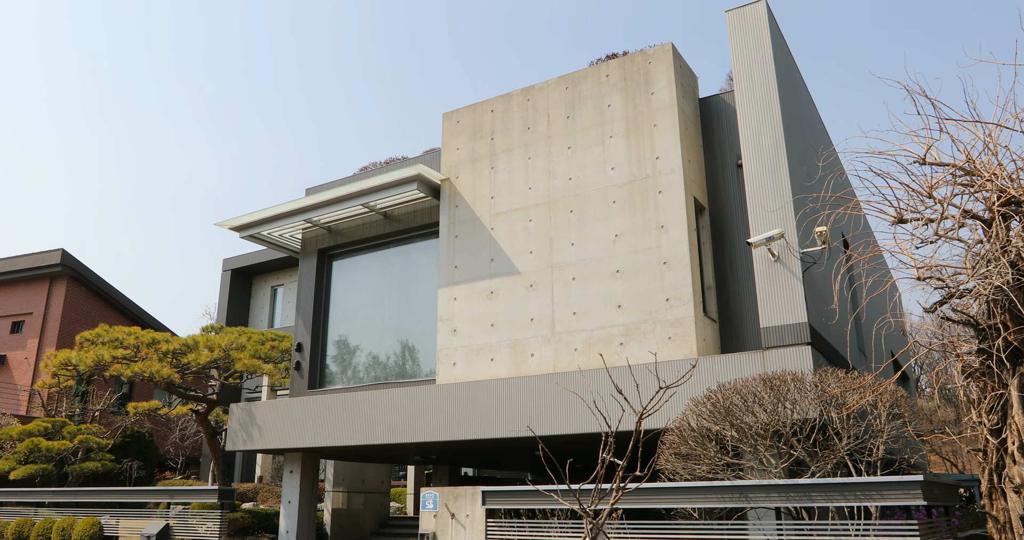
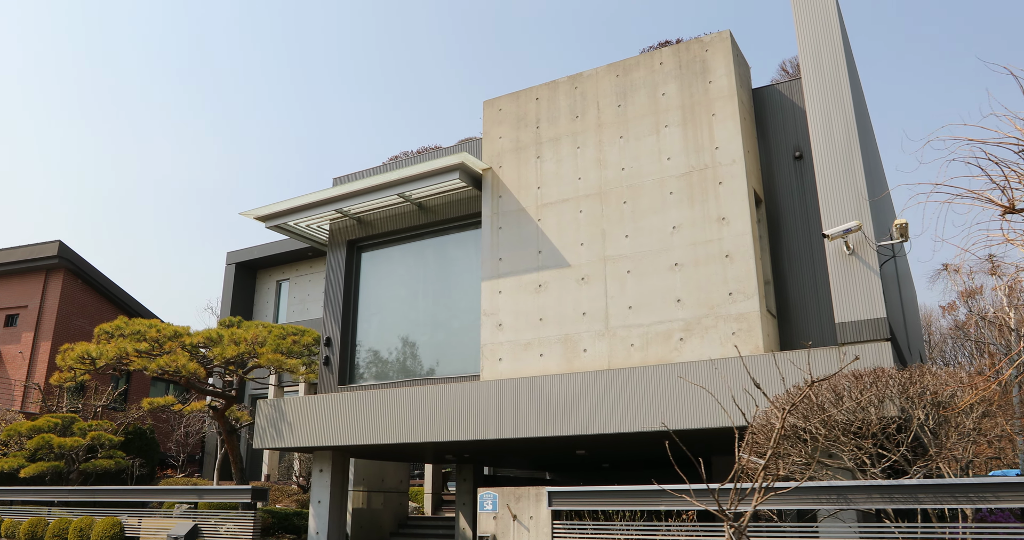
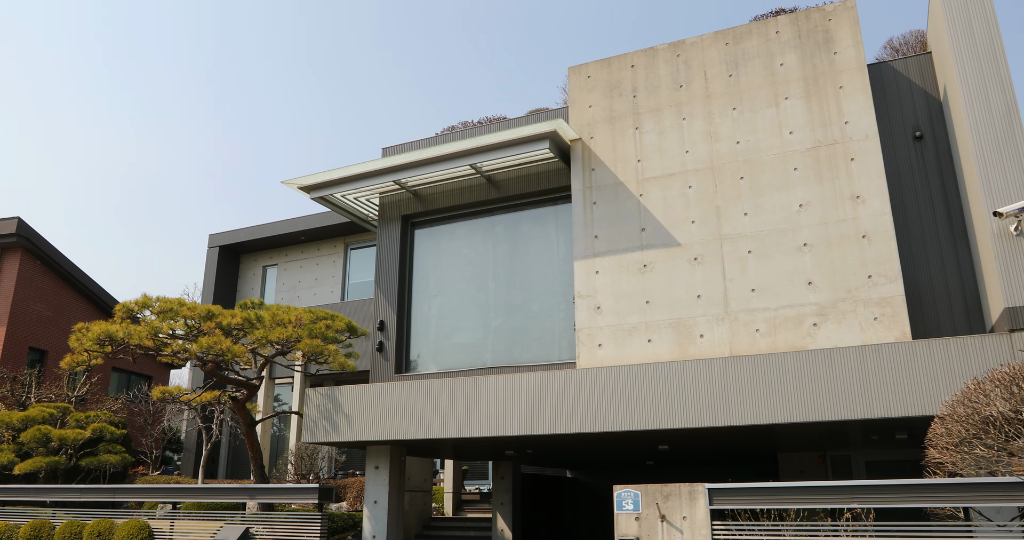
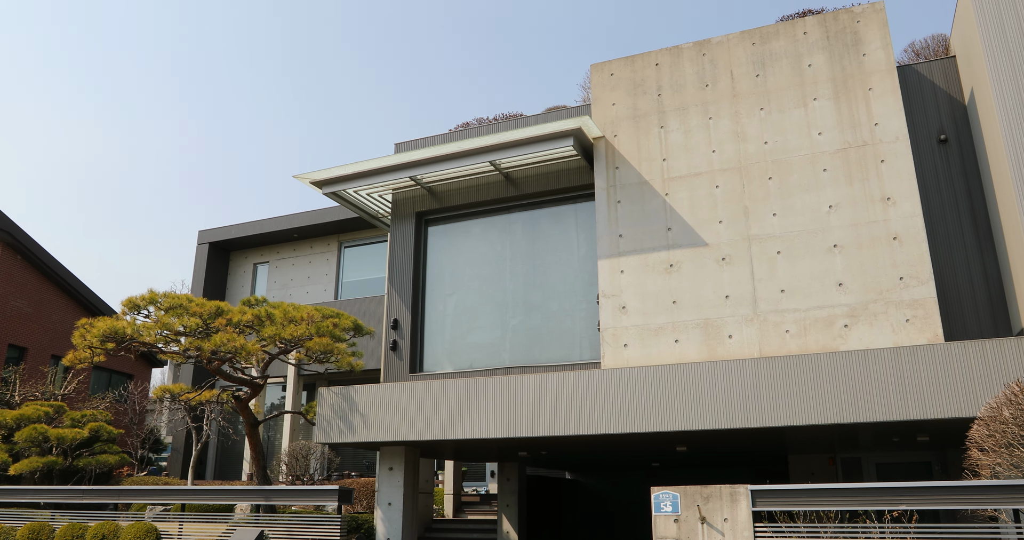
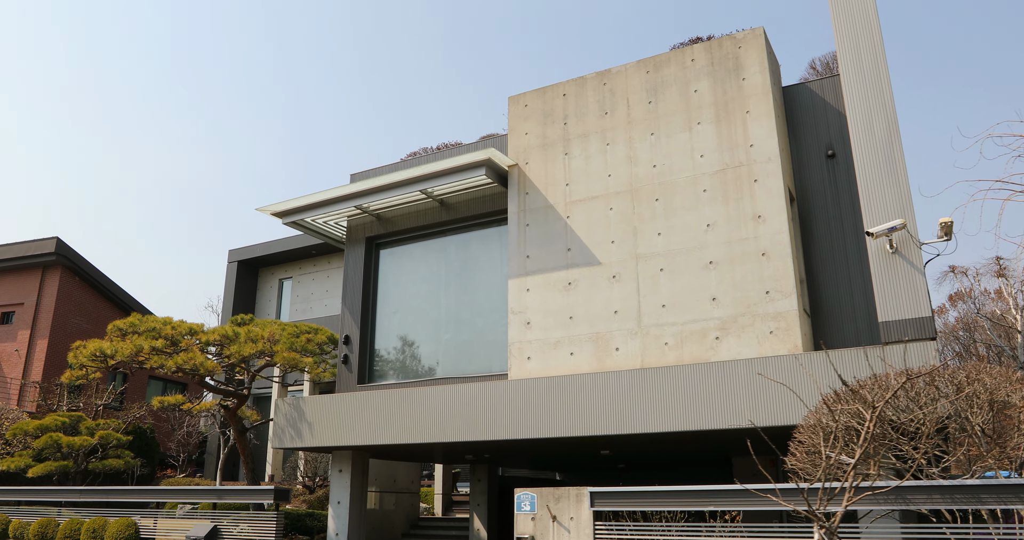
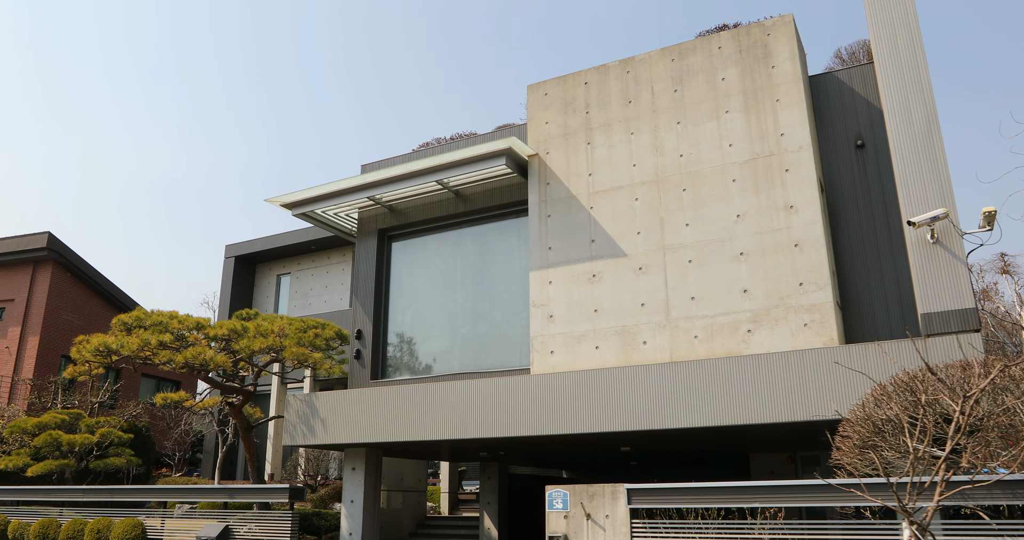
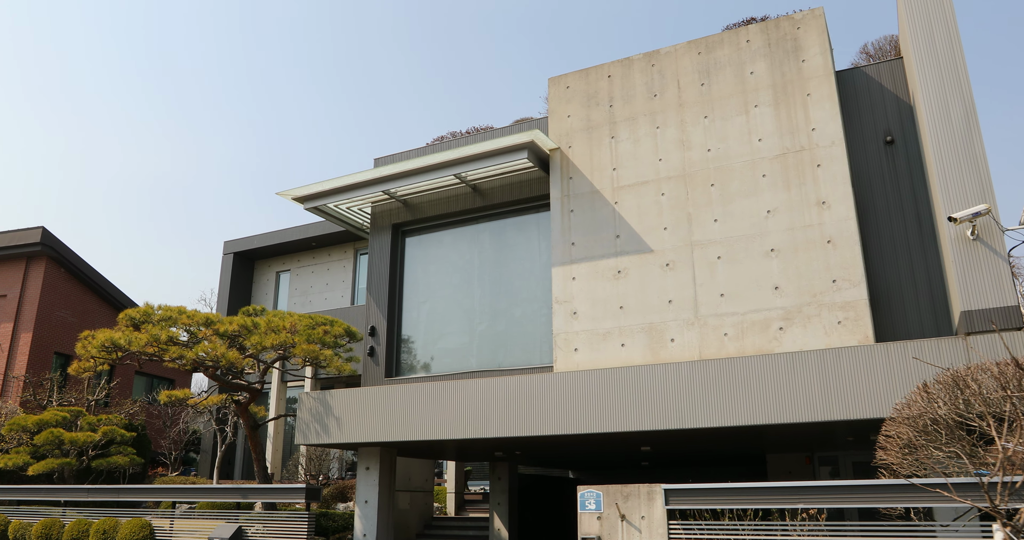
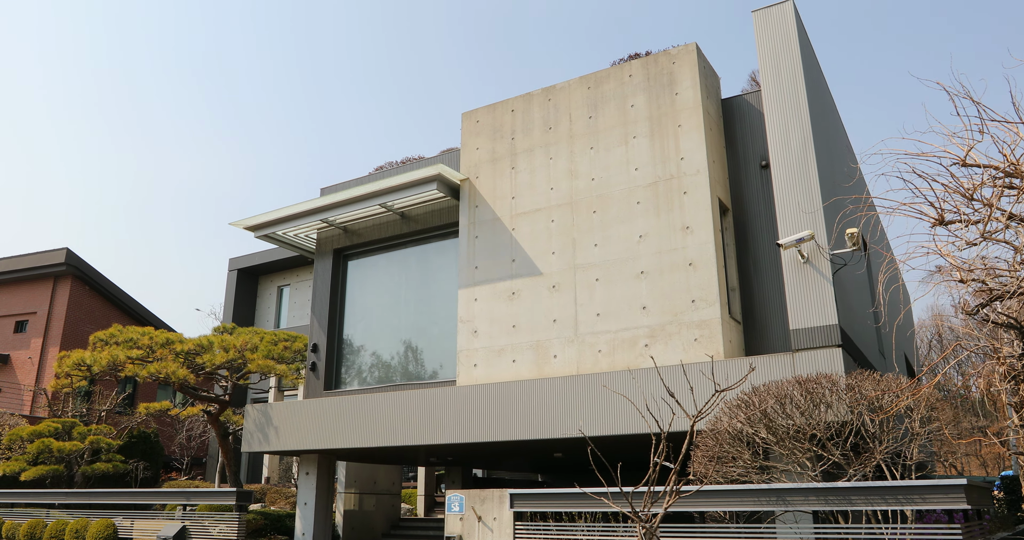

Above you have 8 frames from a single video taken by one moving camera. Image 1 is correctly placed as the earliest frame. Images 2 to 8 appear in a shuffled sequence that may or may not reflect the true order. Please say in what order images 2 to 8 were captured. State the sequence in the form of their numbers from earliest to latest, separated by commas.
8, 2, 5, 6, 7, 3, 4
